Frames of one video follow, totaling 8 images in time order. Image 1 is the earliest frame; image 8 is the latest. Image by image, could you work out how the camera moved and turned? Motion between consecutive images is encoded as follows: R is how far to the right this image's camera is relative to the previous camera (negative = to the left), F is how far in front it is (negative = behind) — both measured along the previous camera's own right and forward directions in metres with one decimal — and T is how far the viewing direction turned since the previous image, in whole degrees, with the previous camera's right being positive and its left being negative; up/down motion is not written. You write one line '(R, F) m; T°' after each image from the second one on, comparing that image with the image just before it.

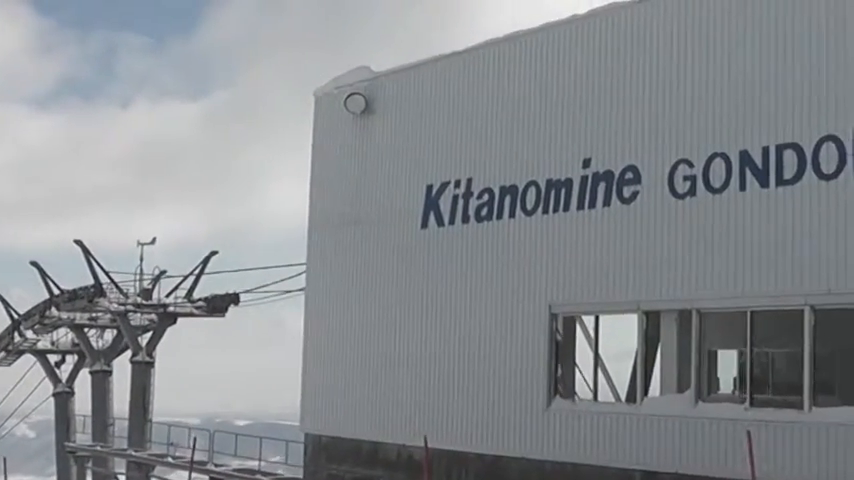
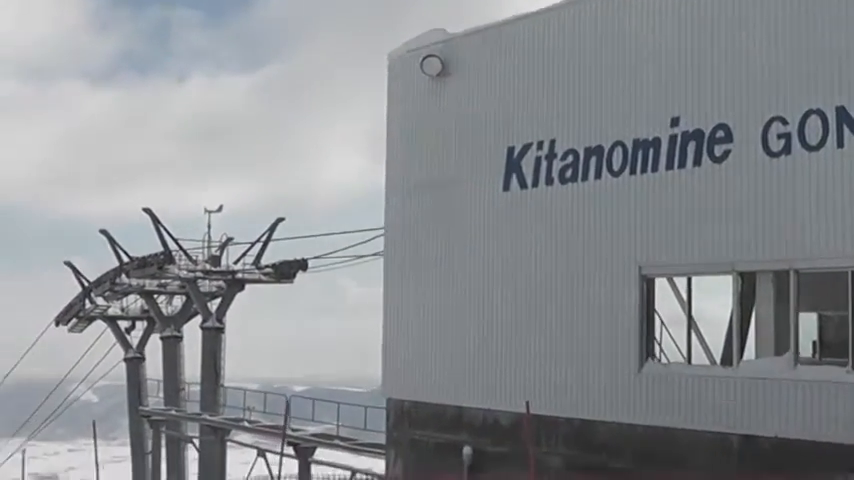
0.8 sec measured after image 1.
(-0.6, +0.2) m; -2°
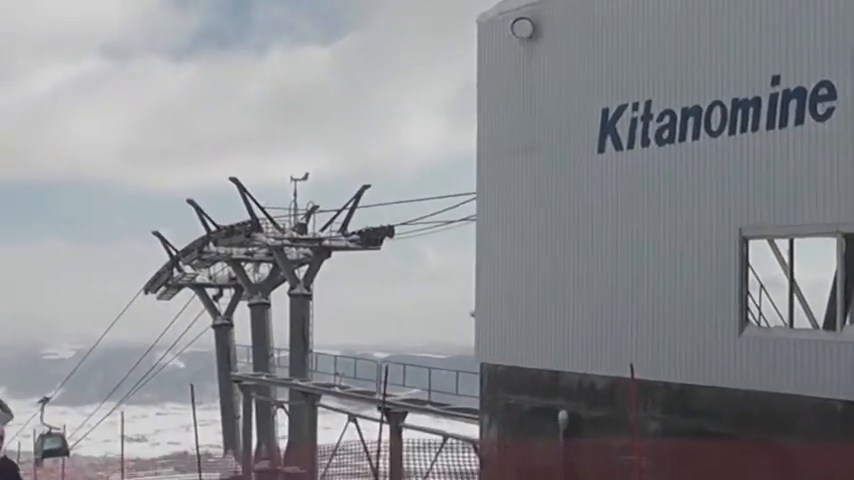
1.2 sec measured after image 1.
(-0.3, +0.1) m; -4°
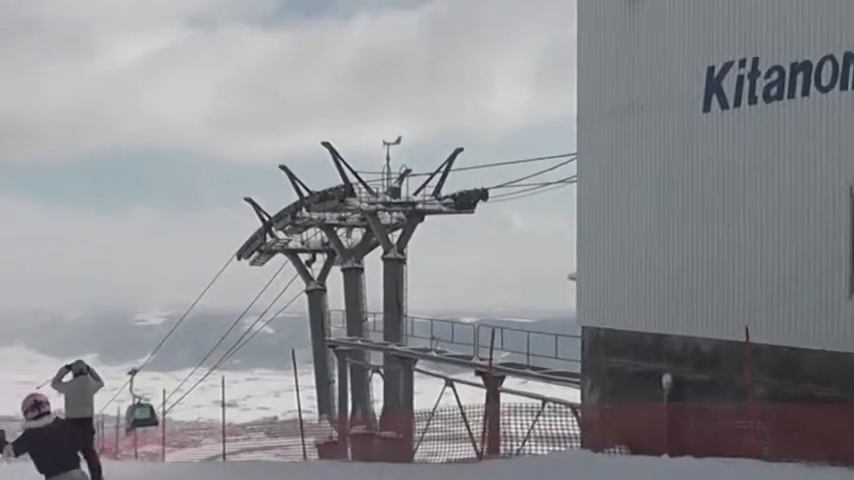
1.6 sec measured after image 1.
(-0.3, +0.1) m; -4°
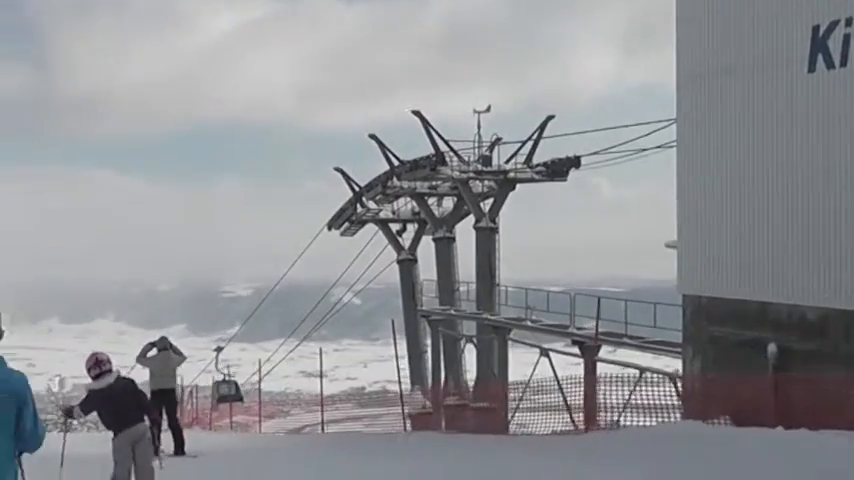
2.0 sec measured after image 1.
(-0.2, +0.2) m; -4°
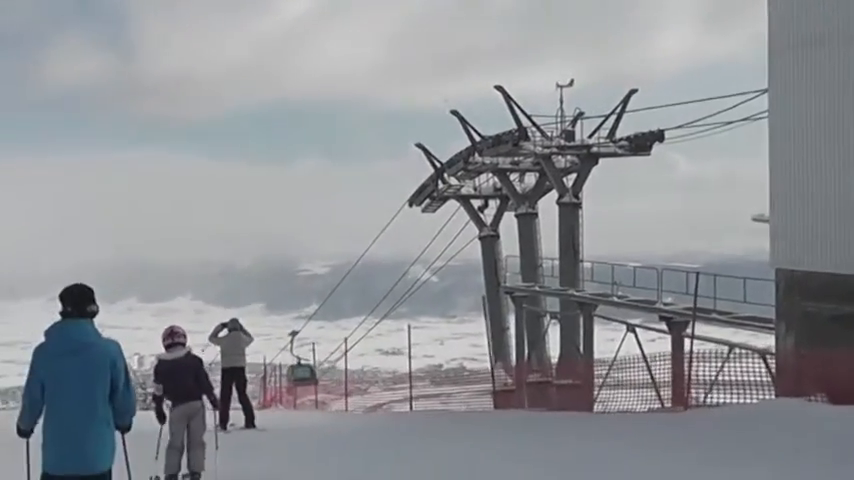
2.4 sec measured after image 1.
(-0.1, +0.1) m; -4°
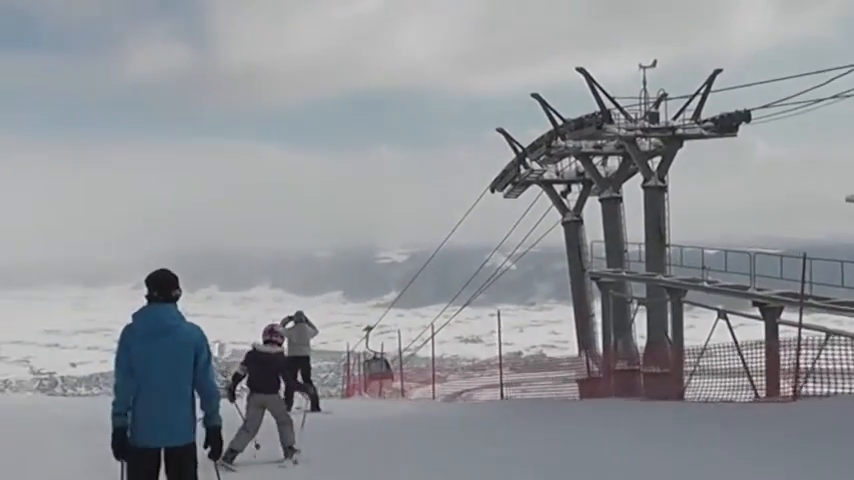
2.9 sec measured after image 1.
(-0.1, +0.2) m; -4°
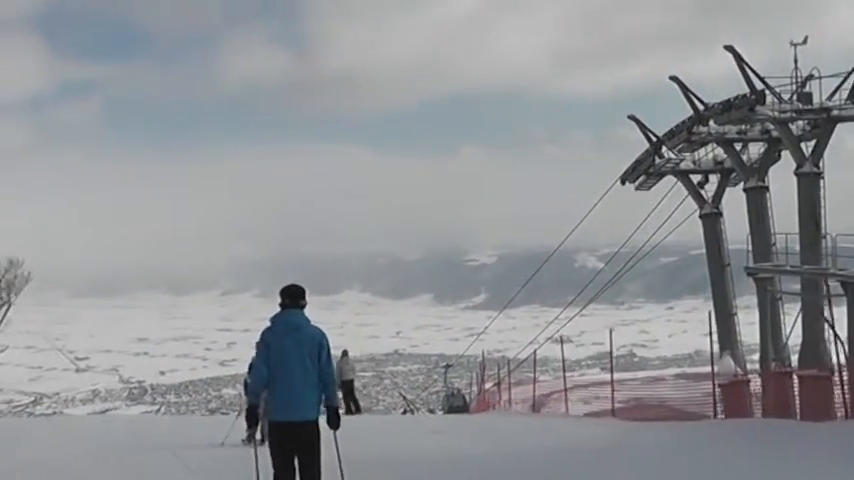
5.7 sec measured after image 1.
(-0.9, +1.3) m; -4°
